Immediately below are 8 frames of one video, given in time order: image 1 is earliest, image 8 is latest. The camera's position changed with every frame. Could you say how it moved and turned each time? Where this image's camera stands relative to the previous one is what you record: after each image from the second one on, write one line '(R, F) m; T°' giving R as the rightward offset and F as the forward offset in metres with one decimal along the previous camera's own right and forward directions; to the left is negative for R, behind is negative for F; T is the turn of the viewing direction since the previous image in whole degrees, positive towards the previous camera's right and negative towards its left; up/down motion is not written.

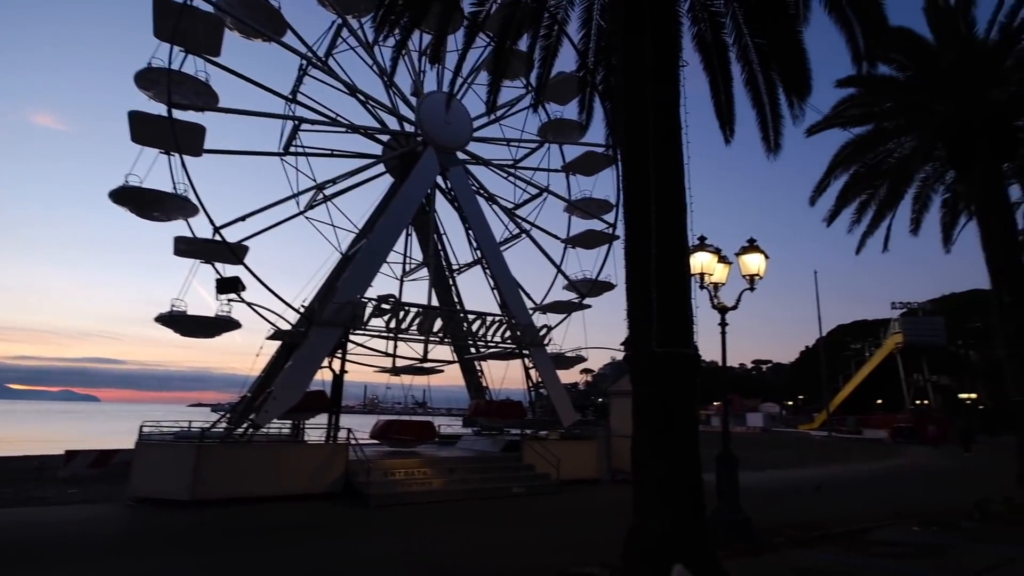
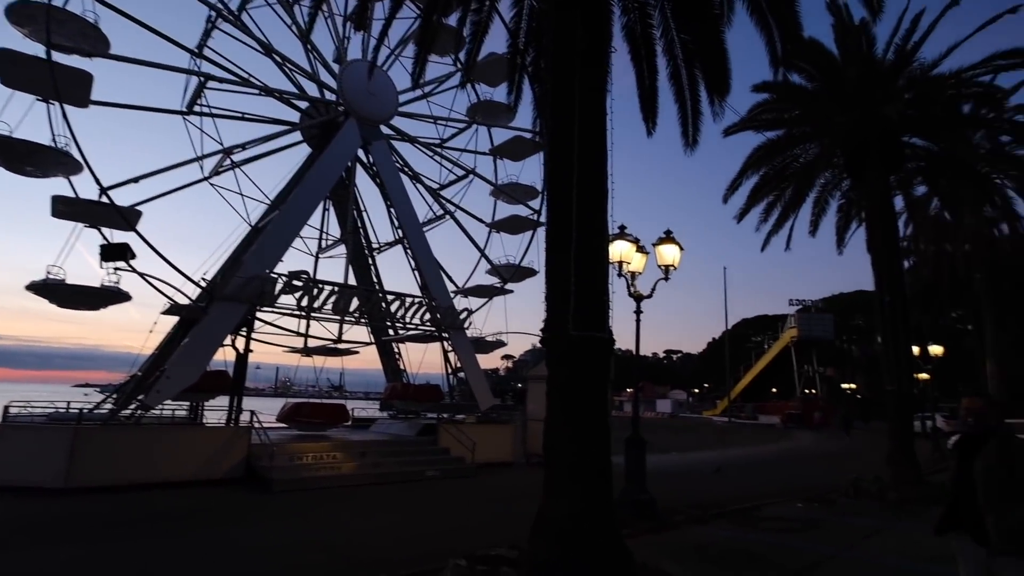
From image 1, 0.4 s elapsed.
(+0.1, +0.2) m; +8°
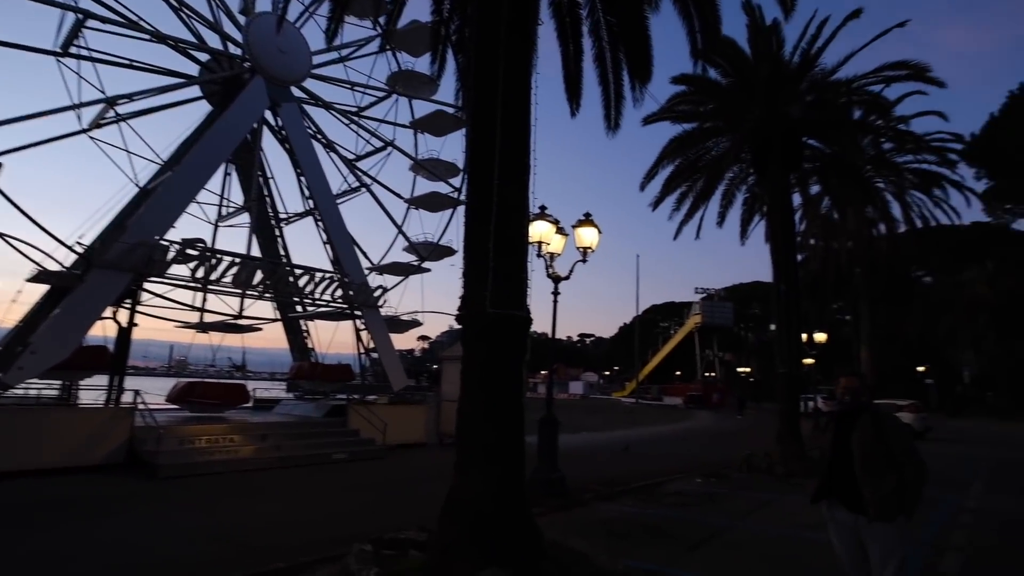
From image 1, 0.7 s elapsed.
(0.0, +0.2) m; +8°
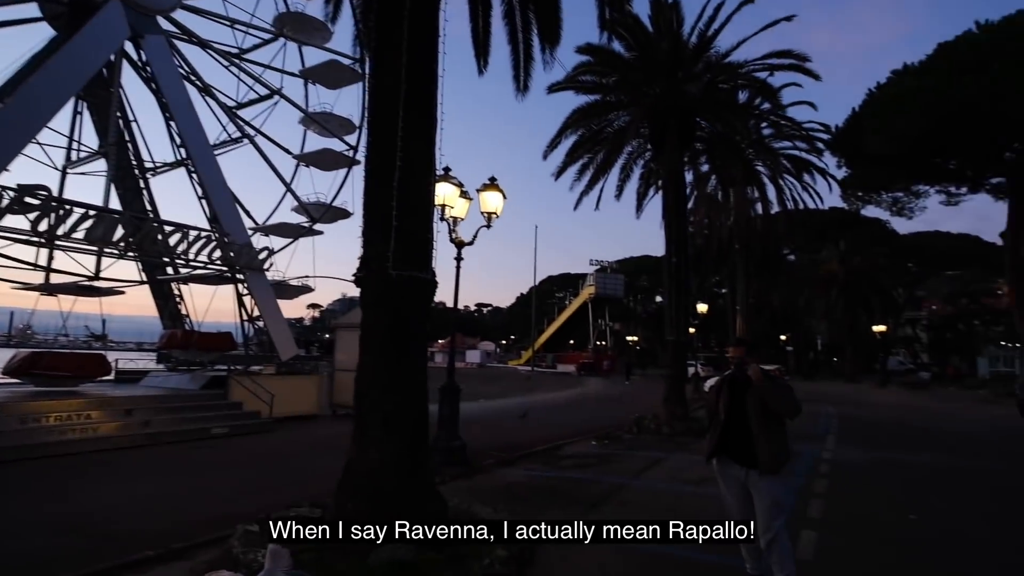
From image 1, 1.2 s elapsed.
(-0.1, +0.3) m; +11°
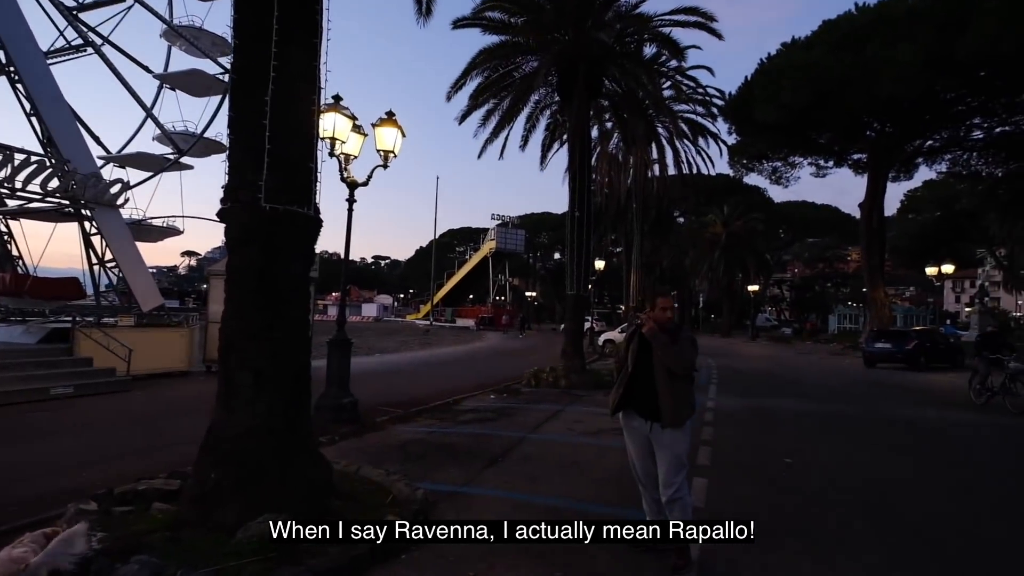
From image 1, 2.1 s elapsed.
(0.0, +0.6) m; +10°
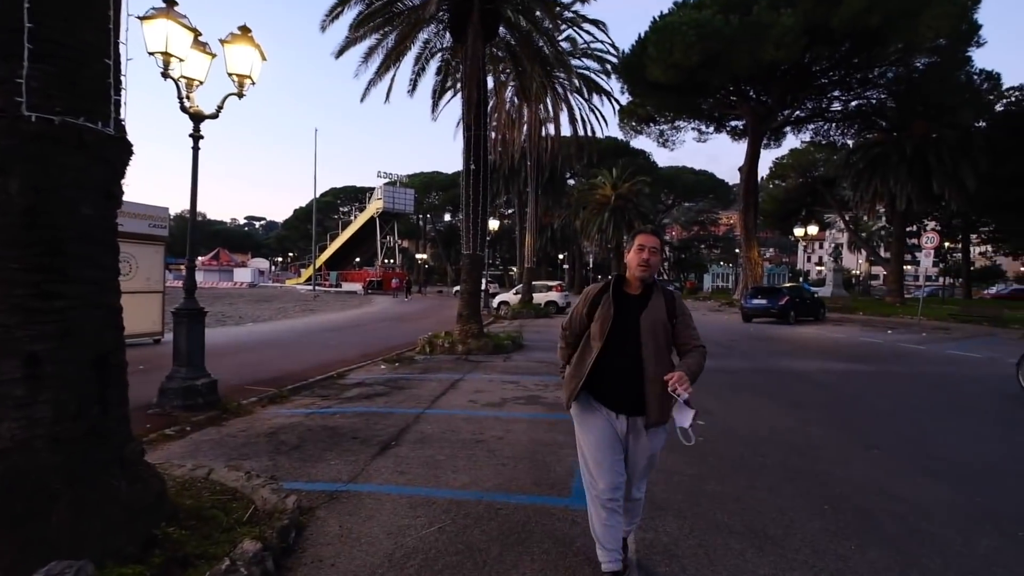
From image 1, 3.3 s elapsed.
(-0.1, +1.1) m; +11°
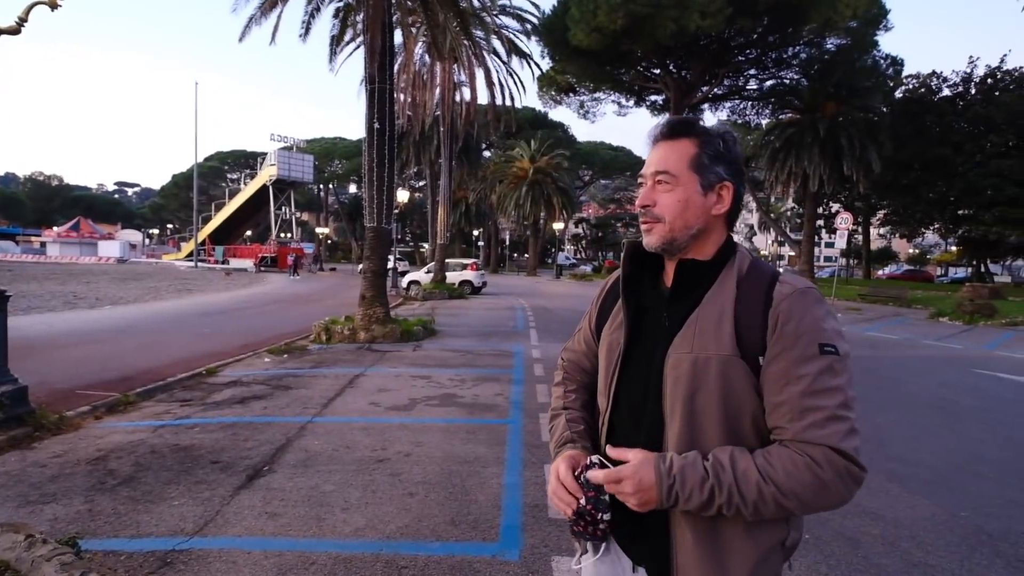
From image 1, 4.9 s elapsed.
(0.0, +1.5) m; +9°
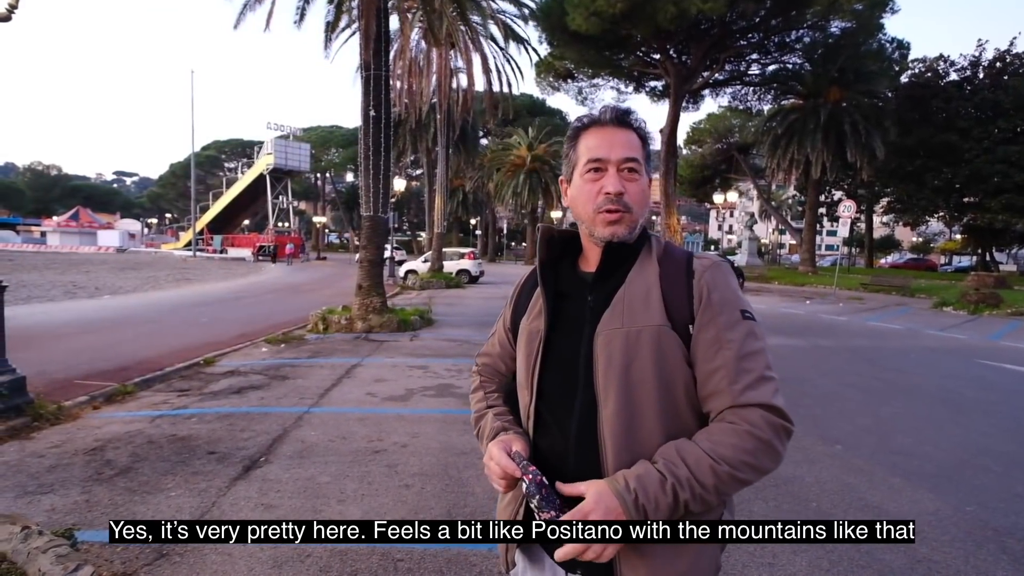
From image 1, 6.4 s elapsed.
(0.0, 0.0) m; 0°
